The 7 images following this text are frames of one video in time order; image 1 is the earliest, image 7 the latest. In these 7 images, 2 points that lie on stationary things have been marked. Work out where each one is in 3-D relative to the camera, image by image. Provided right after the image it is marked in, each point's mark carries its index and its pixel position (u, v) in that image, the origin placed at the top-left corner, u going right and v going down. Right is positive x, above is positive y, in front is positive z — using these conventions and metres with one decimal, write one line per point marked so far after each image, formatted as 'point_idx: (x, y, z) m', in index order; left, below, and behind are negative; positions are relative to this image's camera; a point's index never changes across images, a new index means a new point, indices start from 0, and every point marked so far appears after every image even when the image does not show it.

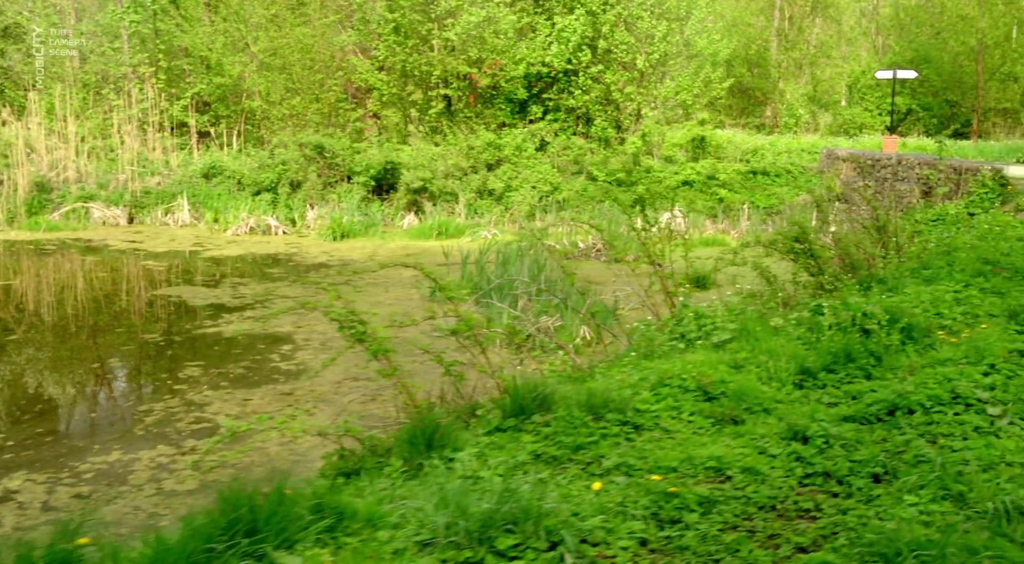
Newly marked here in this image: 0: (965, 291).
0: (+3.5, -0.1, +7.5) m
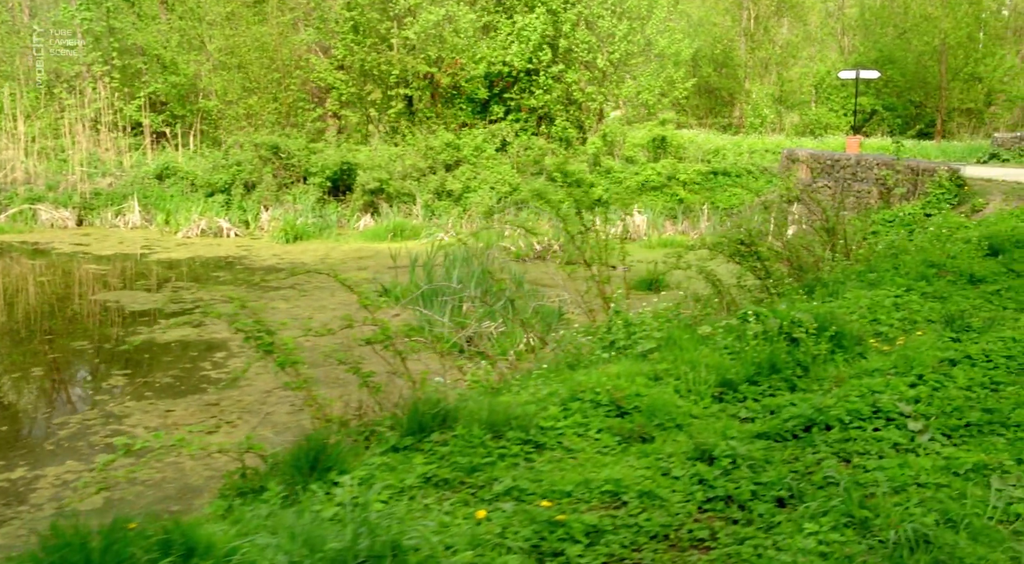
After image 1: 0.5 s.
0: (+3.0, -0.1, +7.3) m
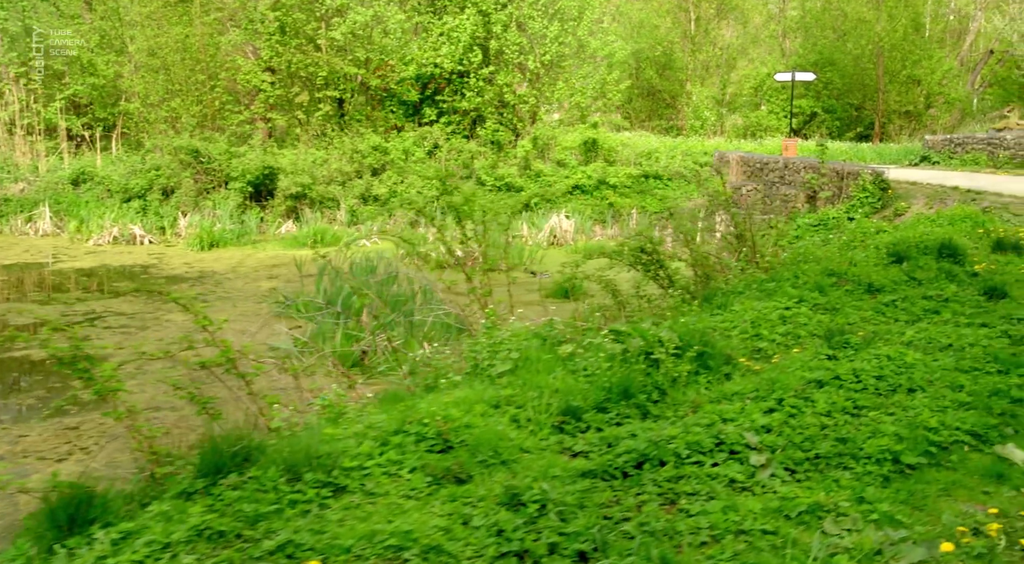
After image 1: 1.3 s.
0: (+2.1, -0.2, +6.9) m
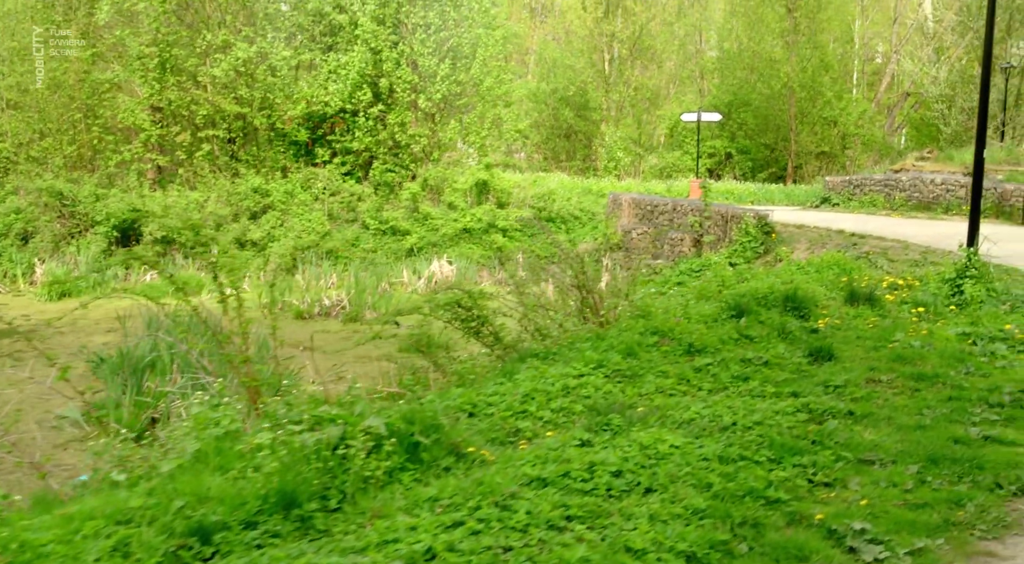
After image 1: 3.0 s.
0: (+0.5, -0.6, +6.1) m
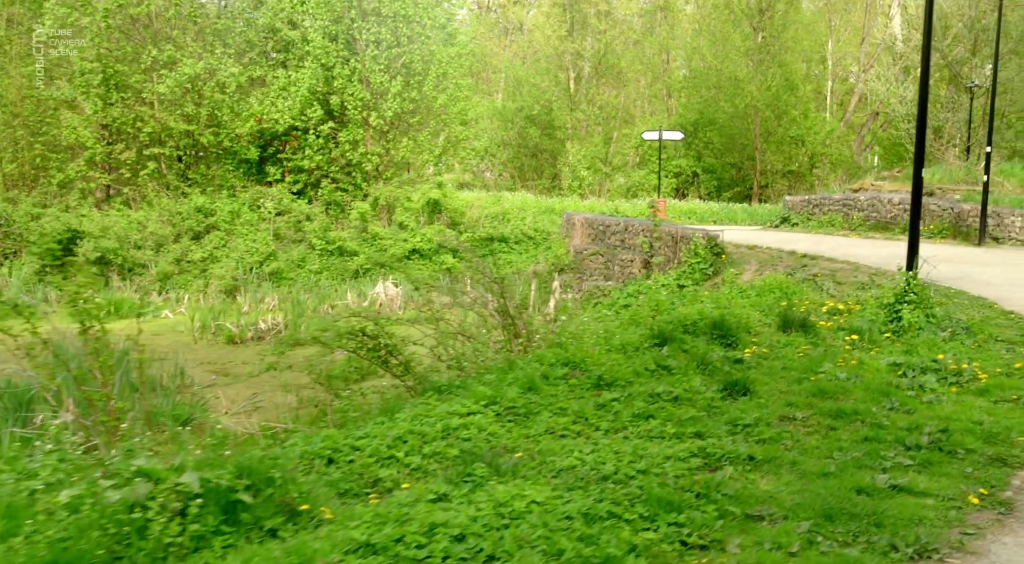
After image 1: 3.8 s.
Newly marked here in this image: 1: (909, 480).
0: (-0.2, -0.8, +5.6) m
1: (+1.9, -0.9, +4.5) m
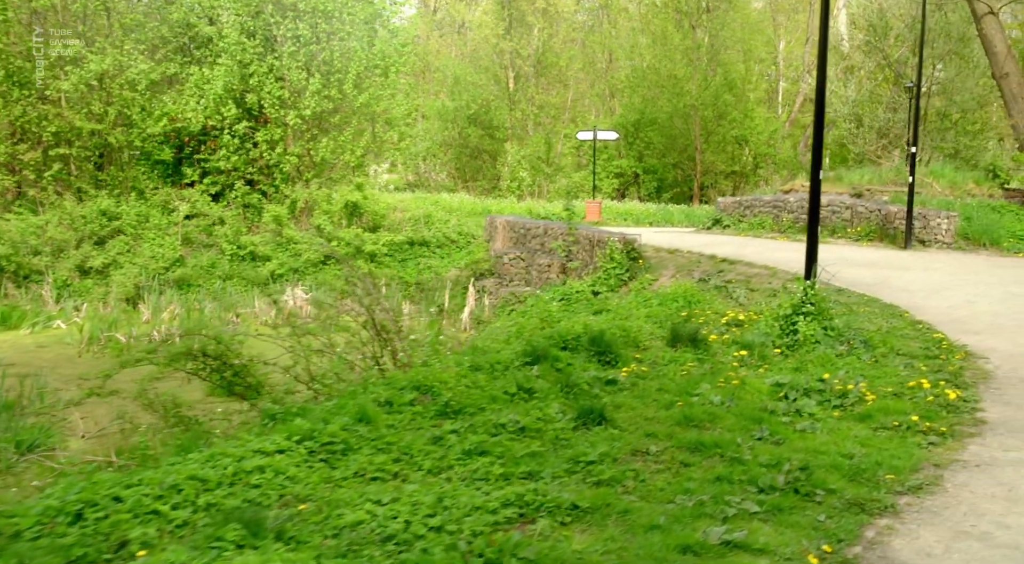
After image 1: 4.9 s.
0: (-1.2, -0.9, +4.9) m
1: (+1.0, -1.0, +3.9) m
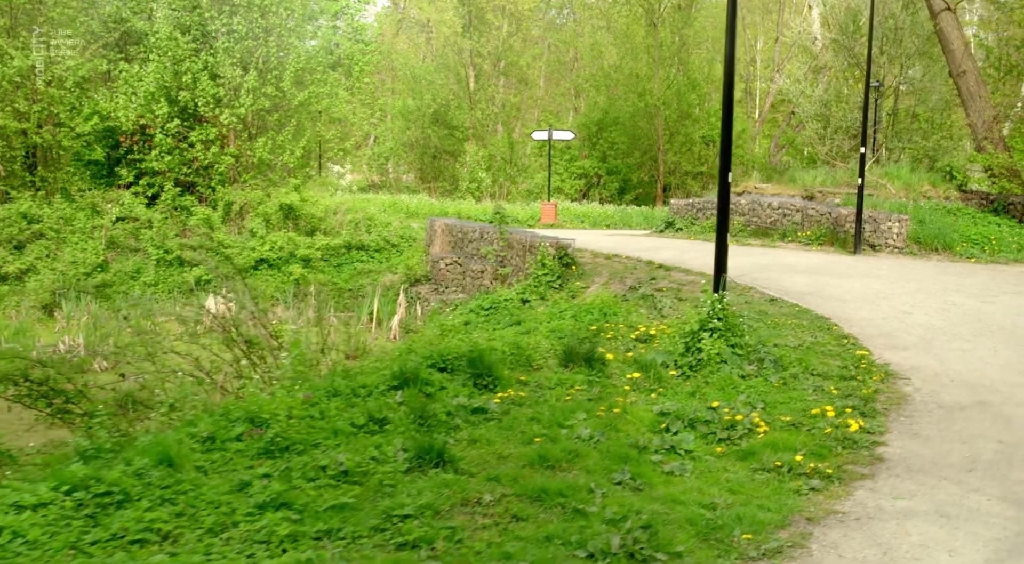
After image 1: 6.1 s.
0: (-2.0, -1.0, +4.1) m
1: (+0.1, -1.1, +3.2) m
